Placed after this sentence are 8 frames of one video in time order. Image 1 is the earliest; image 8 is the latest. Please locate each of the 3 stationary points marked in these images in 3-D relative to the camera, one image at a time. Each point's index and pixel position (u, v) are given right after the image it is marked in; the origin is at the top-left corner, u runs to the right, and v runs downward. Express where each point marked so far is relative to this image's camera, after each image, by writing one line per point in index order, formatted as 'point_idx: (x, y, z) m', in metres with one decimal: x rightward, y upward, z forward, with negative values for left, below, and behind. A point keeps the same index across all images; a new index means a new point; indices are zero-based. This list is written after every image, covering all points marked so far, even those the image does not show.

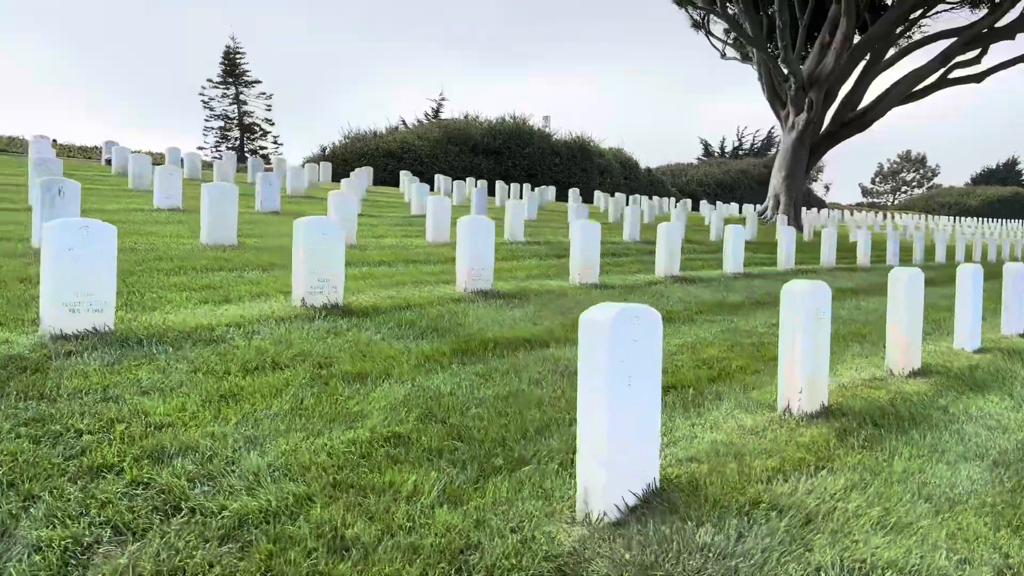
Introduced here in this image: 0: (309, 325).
0: (-0.9, -0.2, +4.2) m
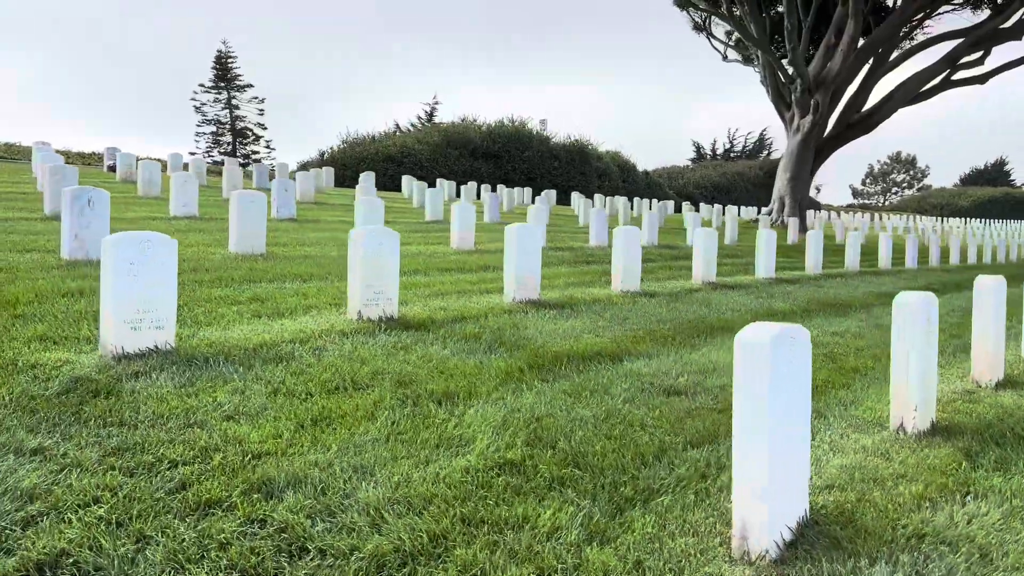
0: (-0.6, -0.2, +4.0) m
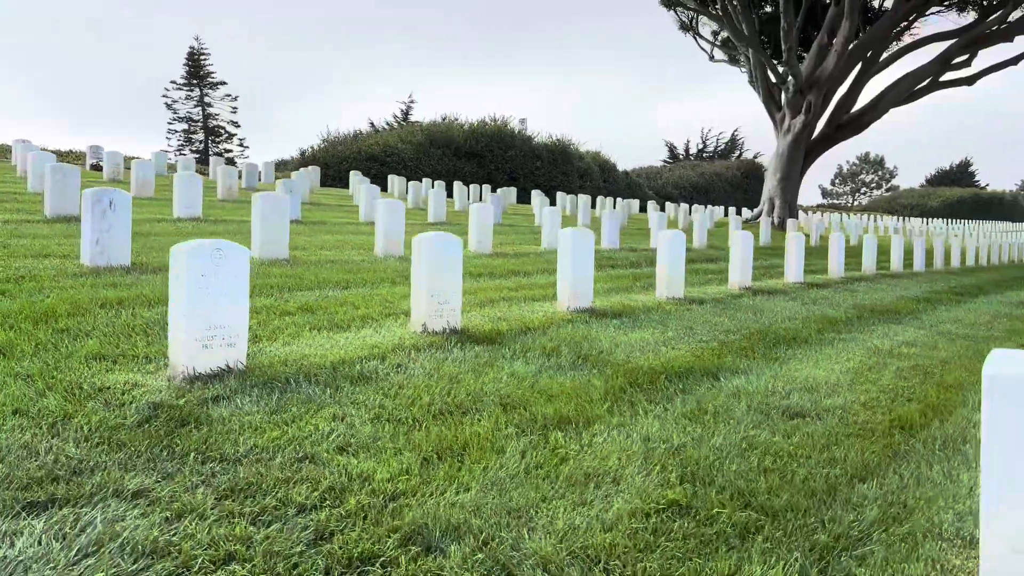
0: (-0.2, -0.3, +3.7) m
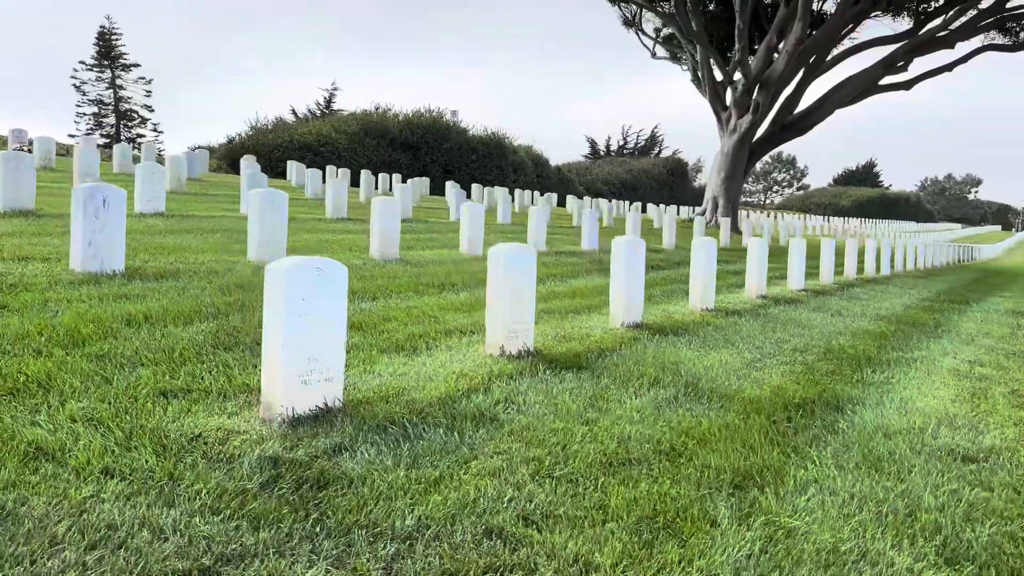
0: (+0.1, -0.4, +3.3) m
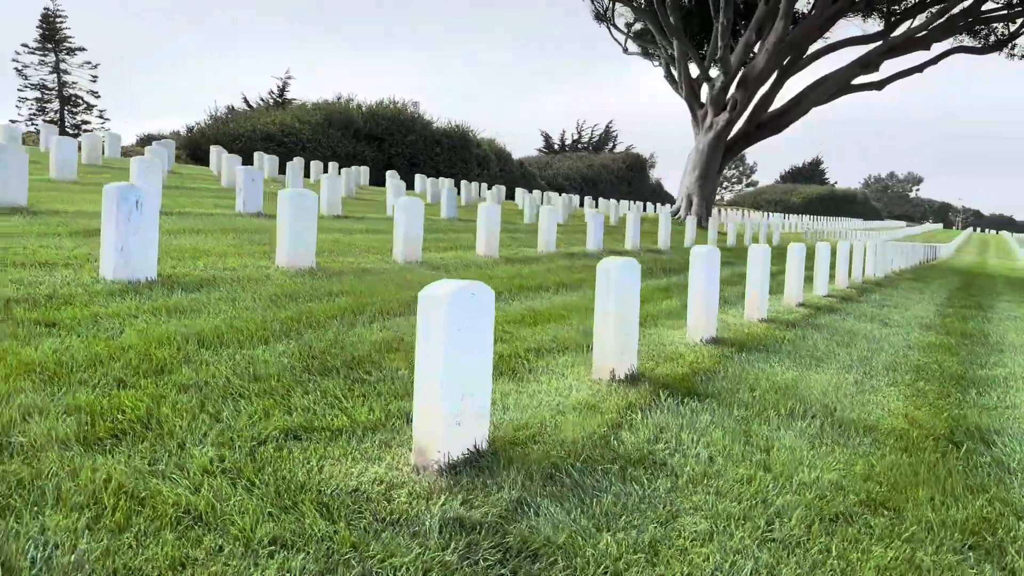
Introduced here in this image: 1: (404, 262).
0: (+0.6, -0.4, +3.1) m
1: (-0.8, +0.2, +7.0) m
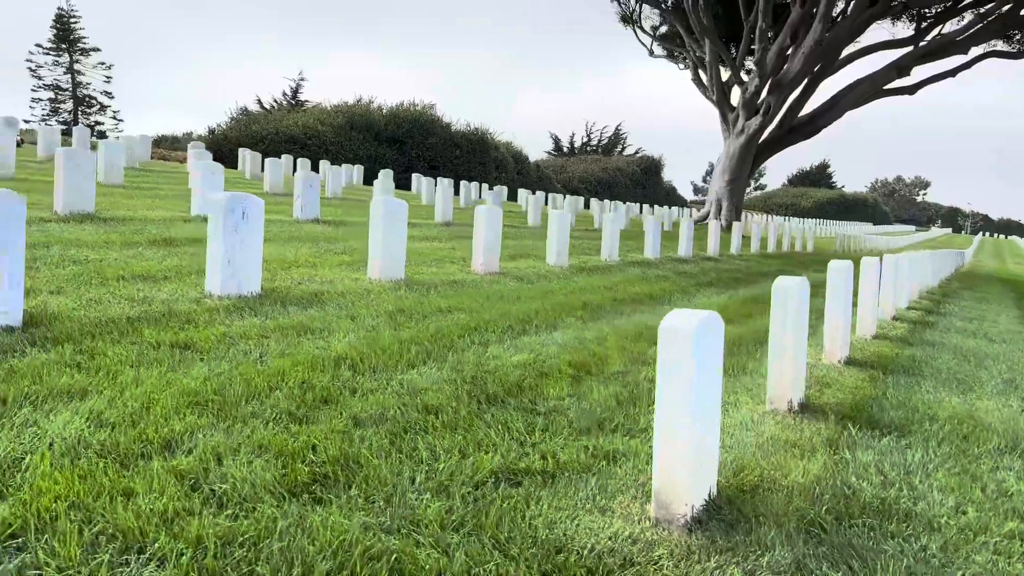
0: (+1.2, -0.5, +2.8) m
1: (-0.2, +0.1, +6.8) m
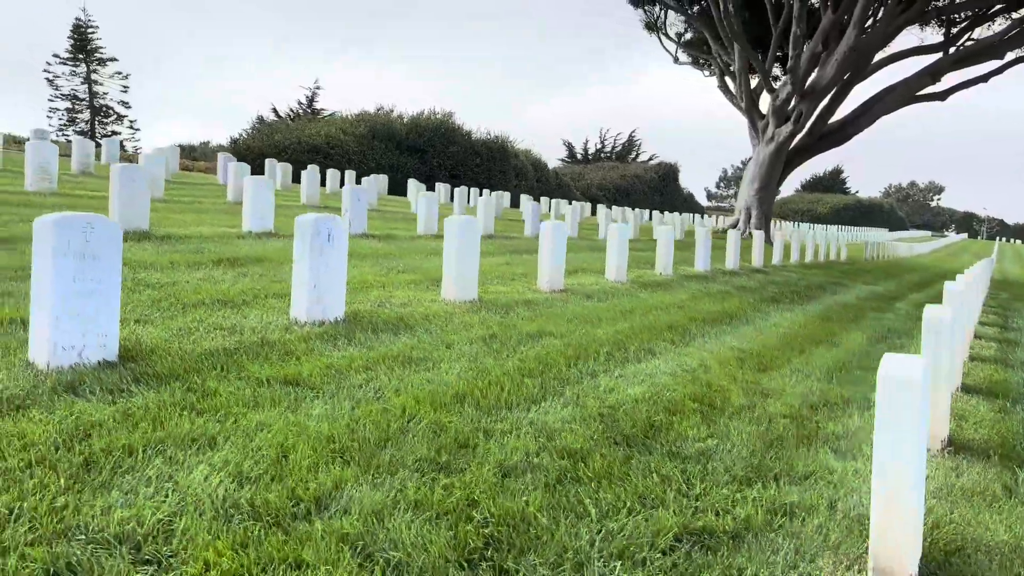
0: (+1.6, -0.6, +2.6) m
1: (+0.3, 0.0, +6.6) m
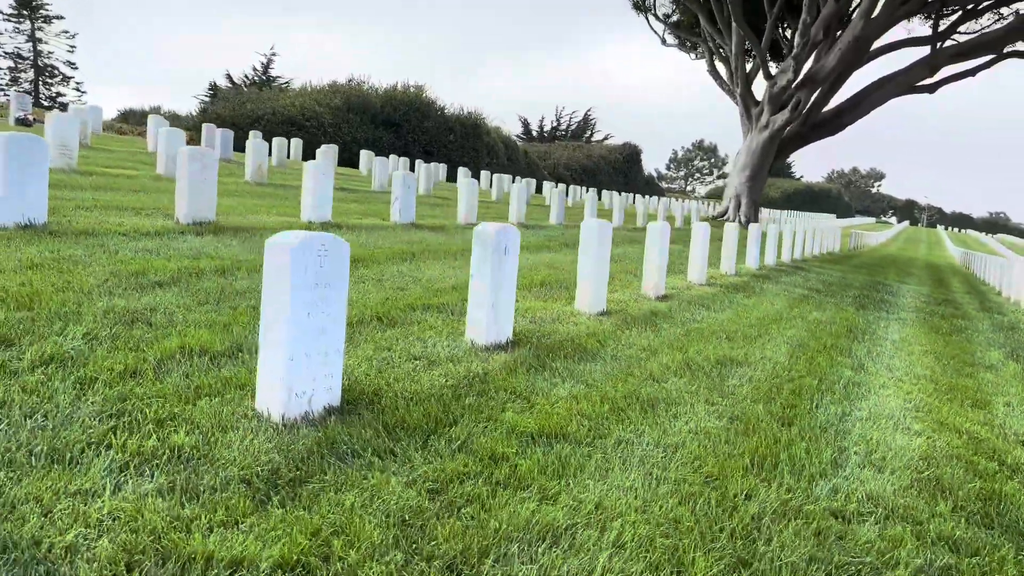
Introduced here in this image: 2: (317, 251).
0: (+2.5, -0.8, +2.3) m
1: (+0.9, 0.0, +6.2) m
2: (-0.5, +0.1, +2.6) m
